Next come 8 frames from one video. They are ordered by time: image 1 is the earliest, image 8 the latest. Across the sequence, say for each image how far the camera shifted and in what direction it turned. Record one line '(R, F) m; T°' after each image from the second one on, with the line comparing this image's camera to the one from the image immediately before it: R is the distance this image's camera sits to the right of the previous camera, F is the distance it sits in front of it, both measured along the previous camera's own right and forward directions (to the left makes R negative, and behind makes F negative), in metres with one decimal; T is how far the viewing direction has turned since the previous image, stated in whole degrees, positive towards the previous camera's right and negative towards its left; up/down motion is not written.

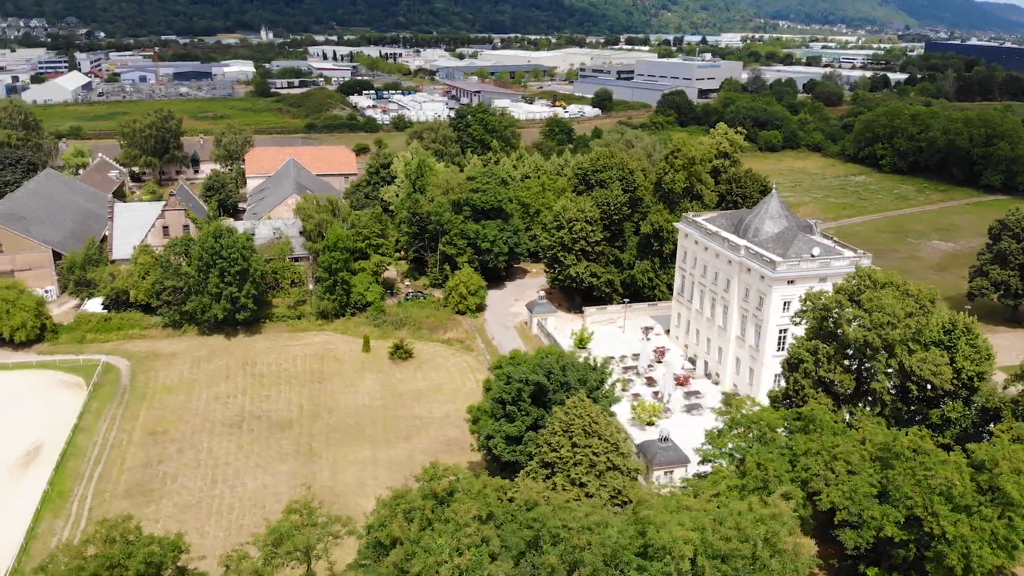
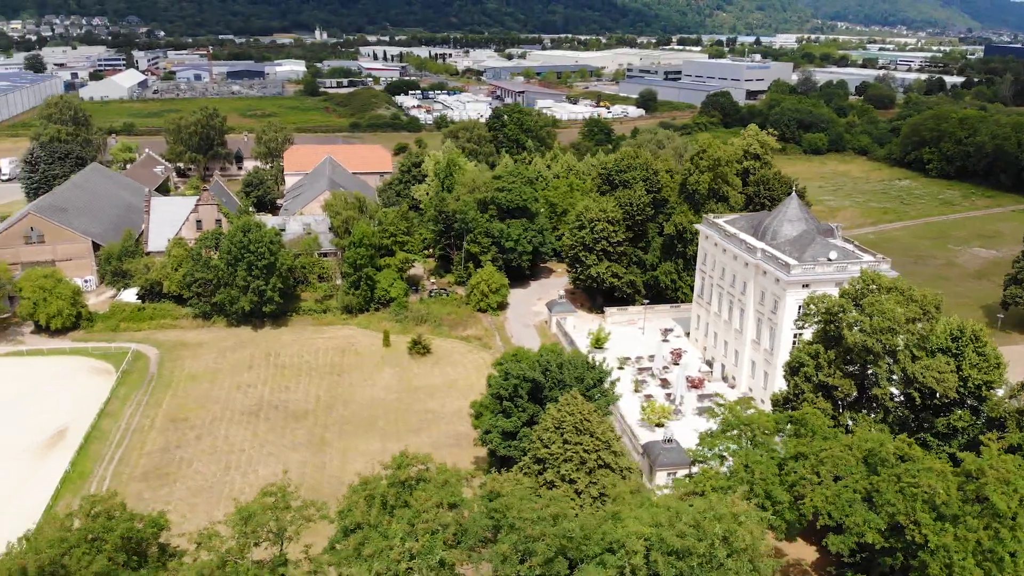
(+1.4, -0.2) m; -3°
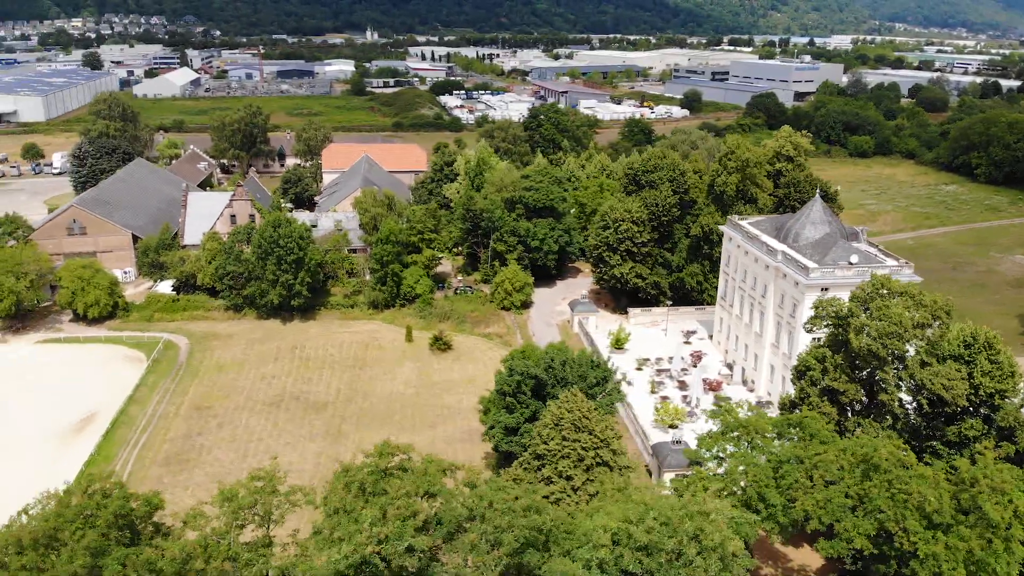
(+1.2, -0.2) m; -3°
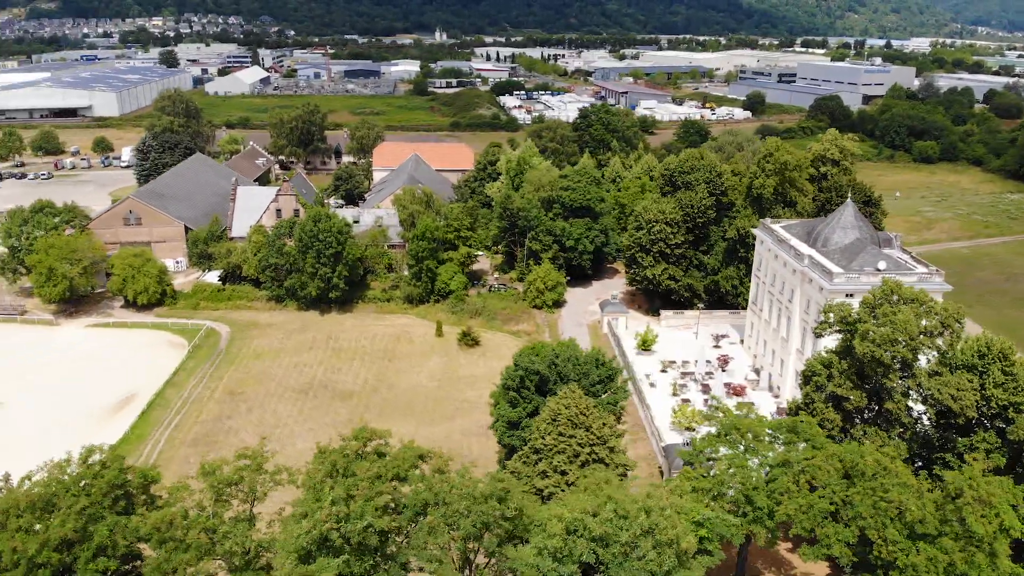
(+1.7, -0.3) m; -4°
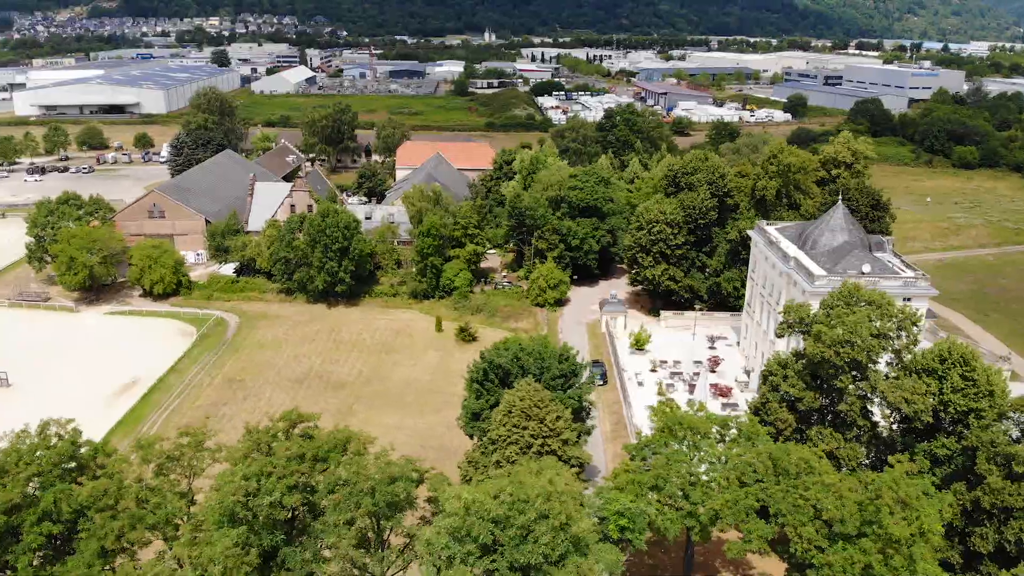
(+2.5, -0.5) m; -3°
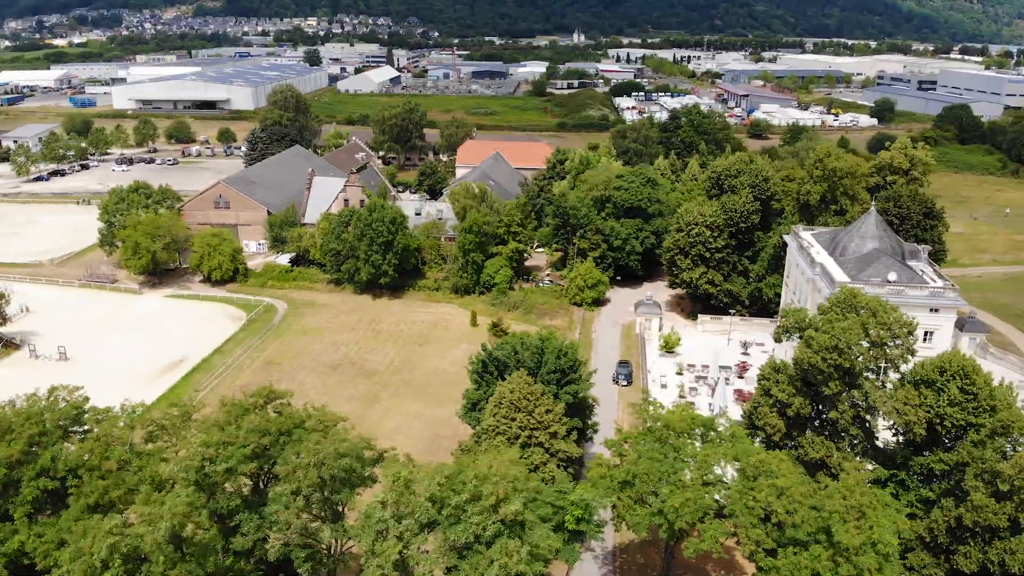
(+2.5, -0.4) m; -6°
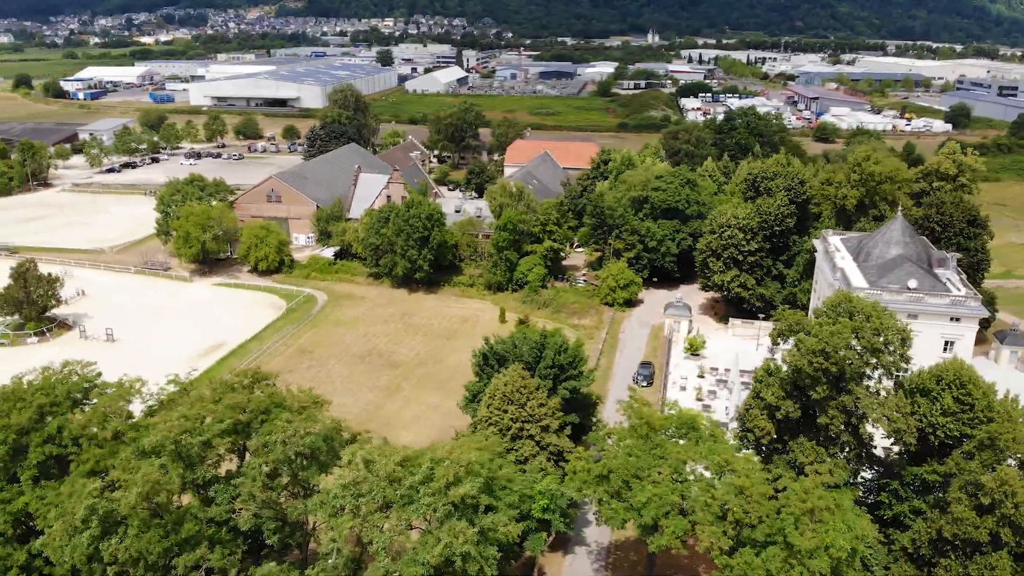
(+2.1, -0.4) m; -5°
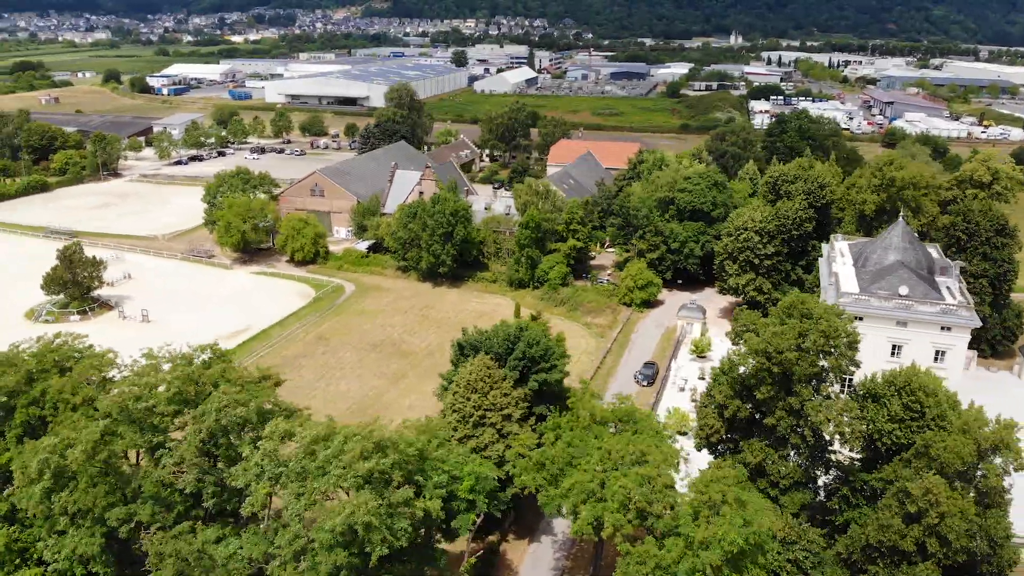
(+3.2, -0.6) m; -6°
